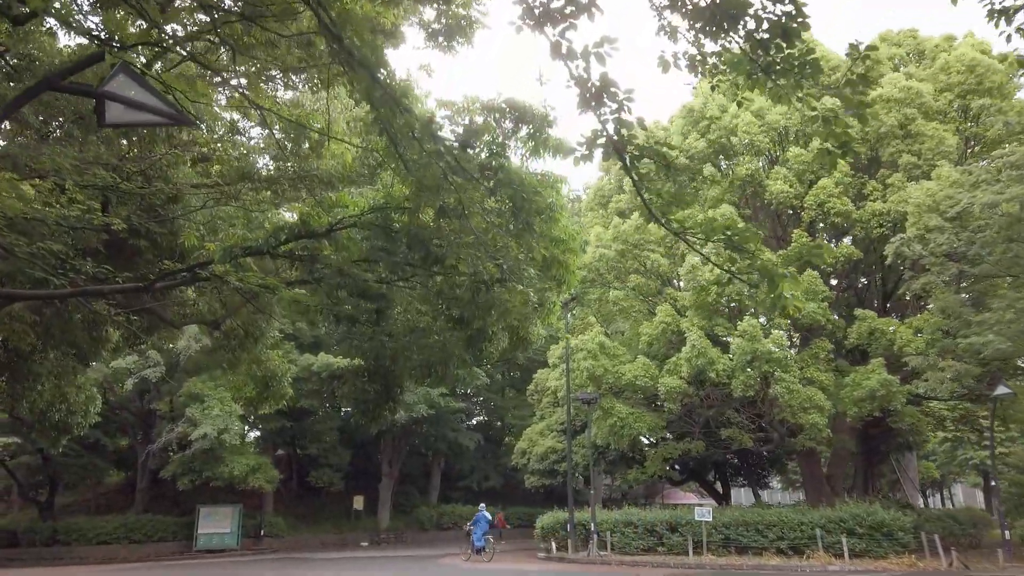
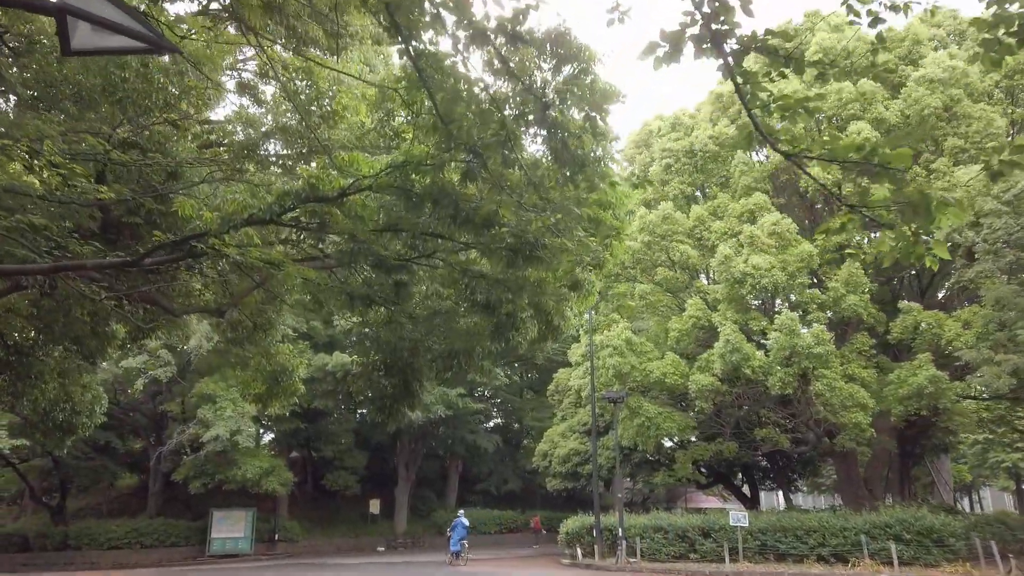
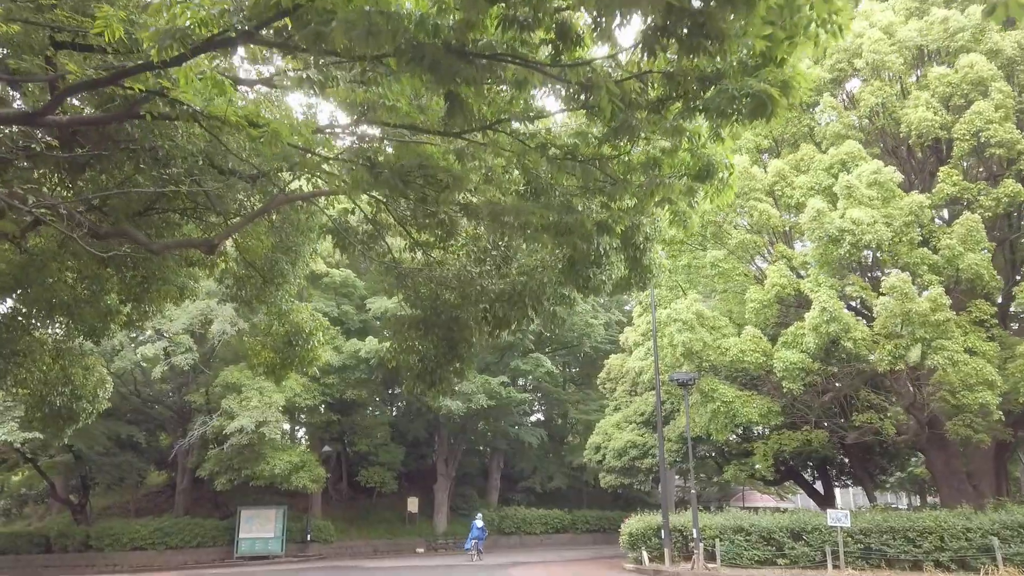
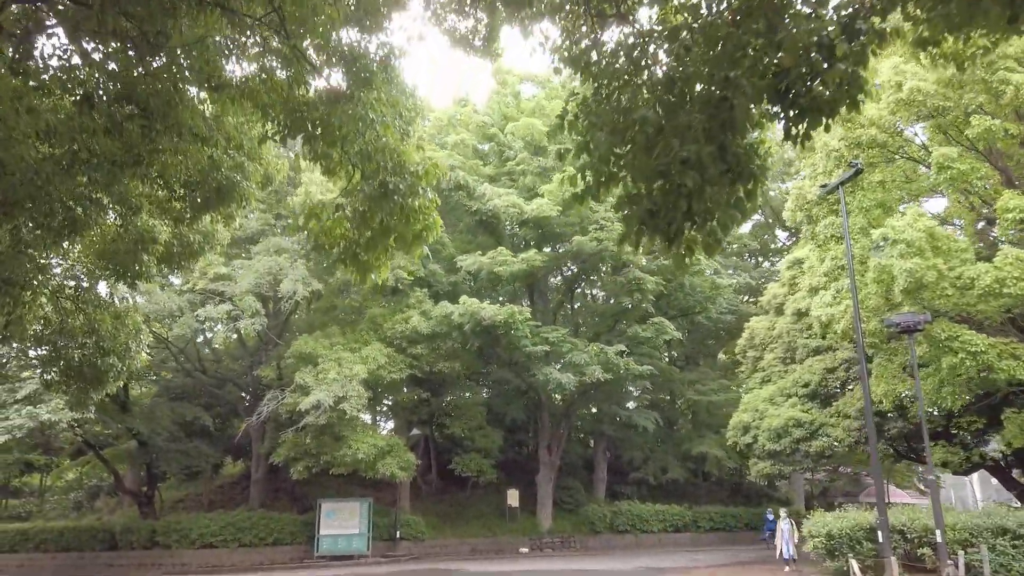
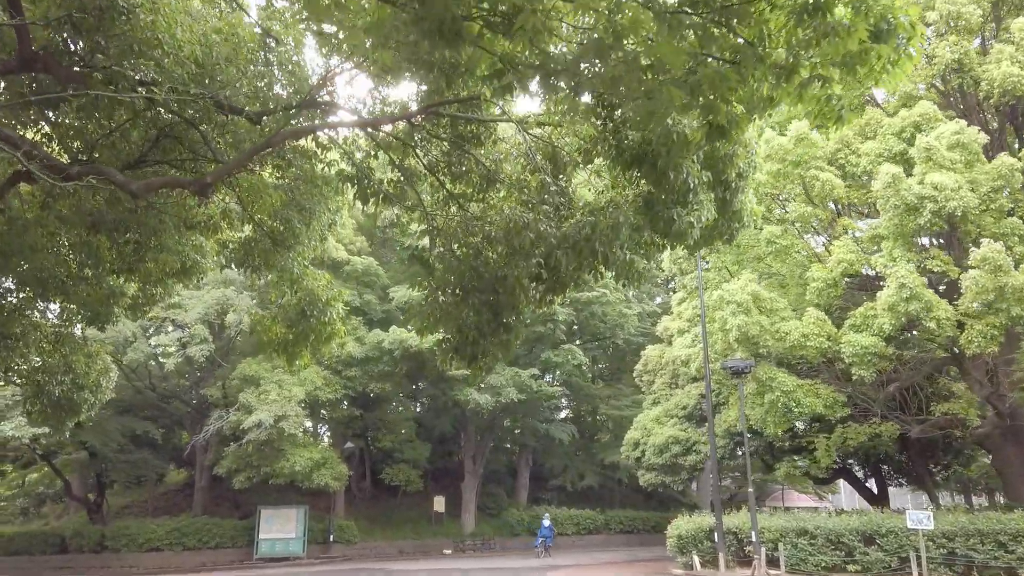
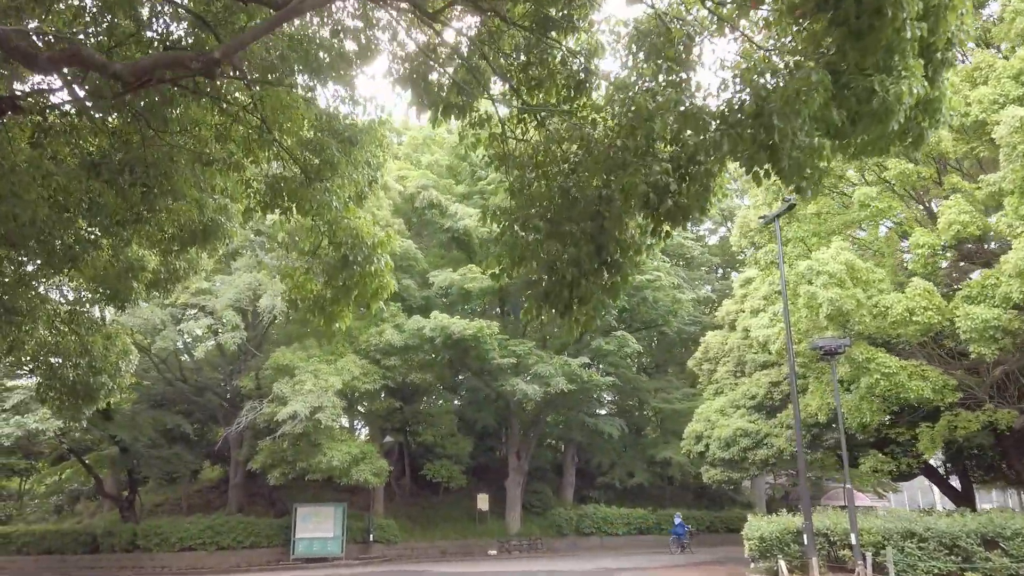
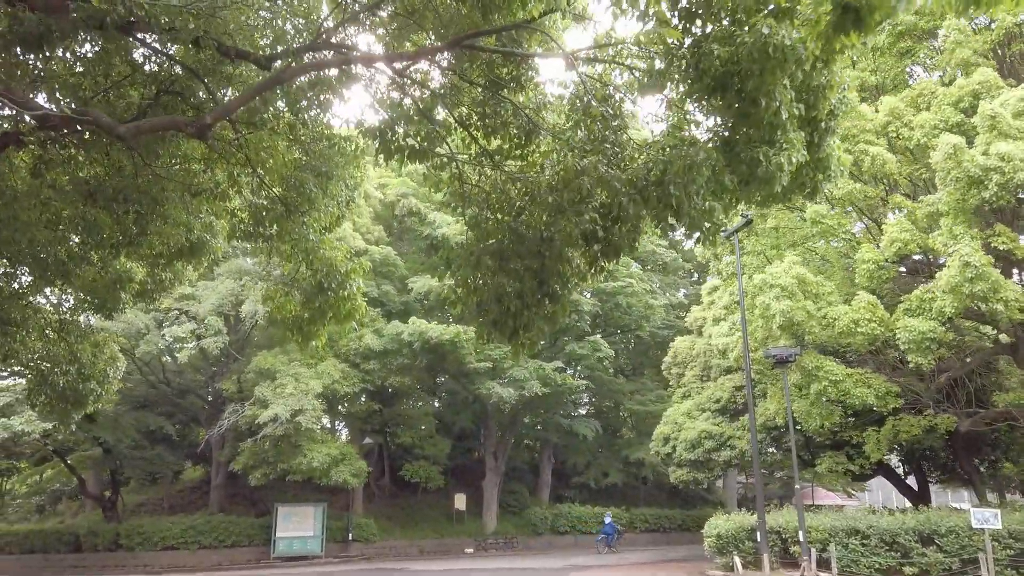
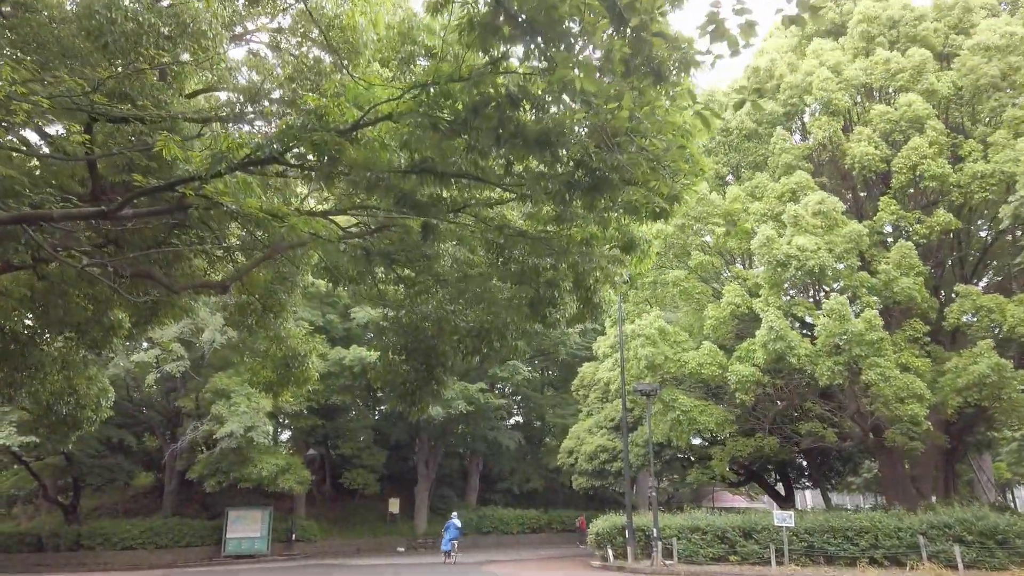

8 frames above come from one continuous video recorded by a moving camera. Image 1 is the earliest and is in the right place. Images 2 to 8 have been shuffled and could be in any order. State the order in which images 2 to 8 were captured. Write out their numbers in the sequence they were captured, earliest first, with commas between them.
2, 8, 3, 5, 7, 6, 4
